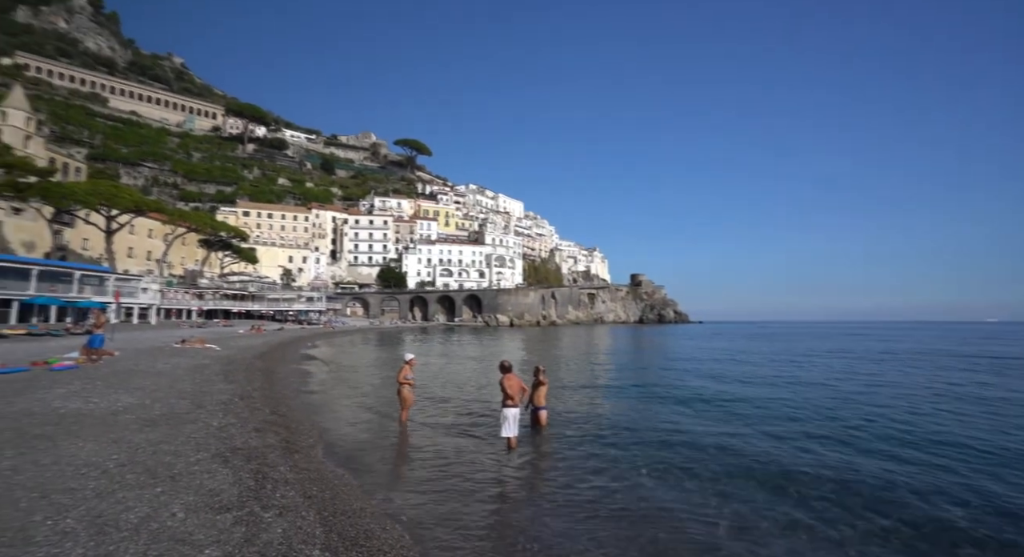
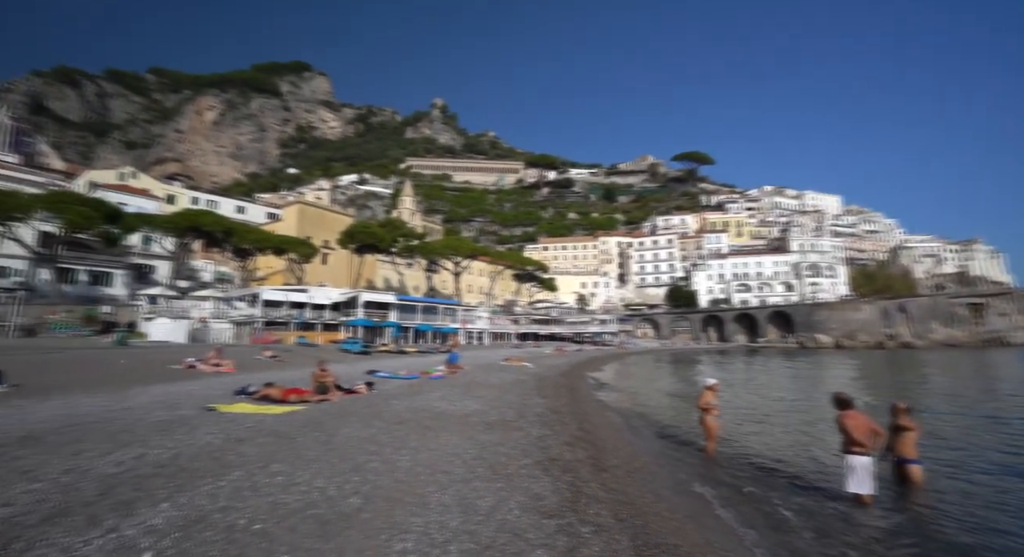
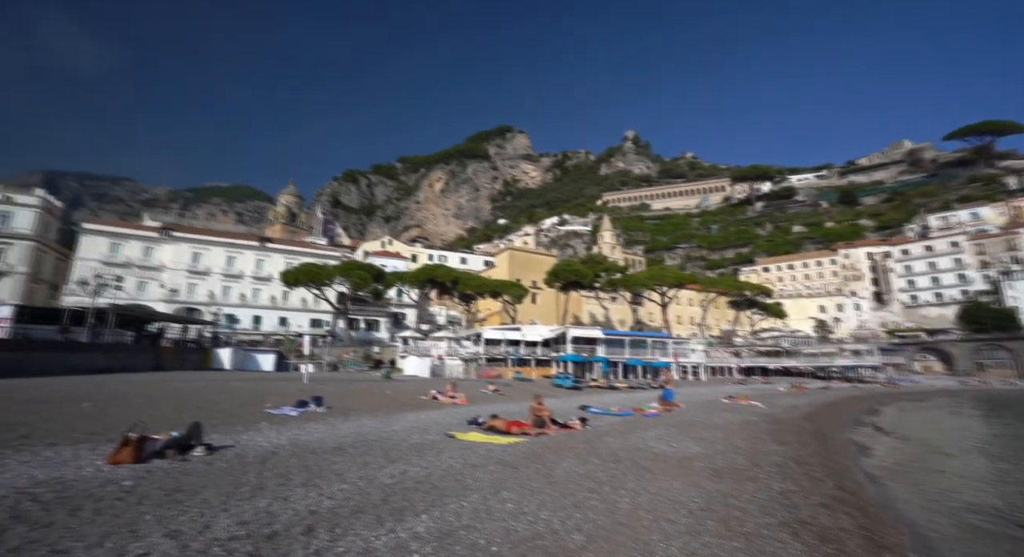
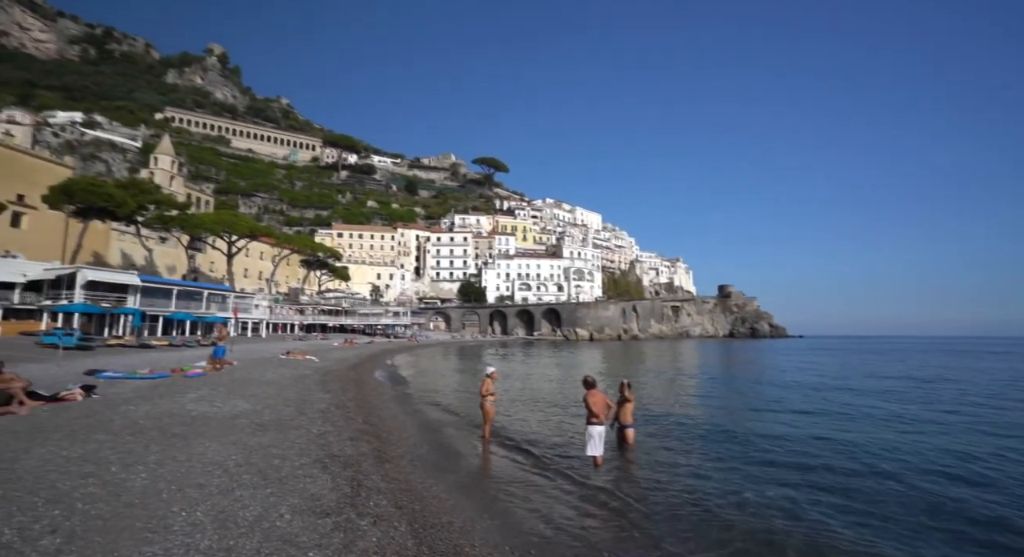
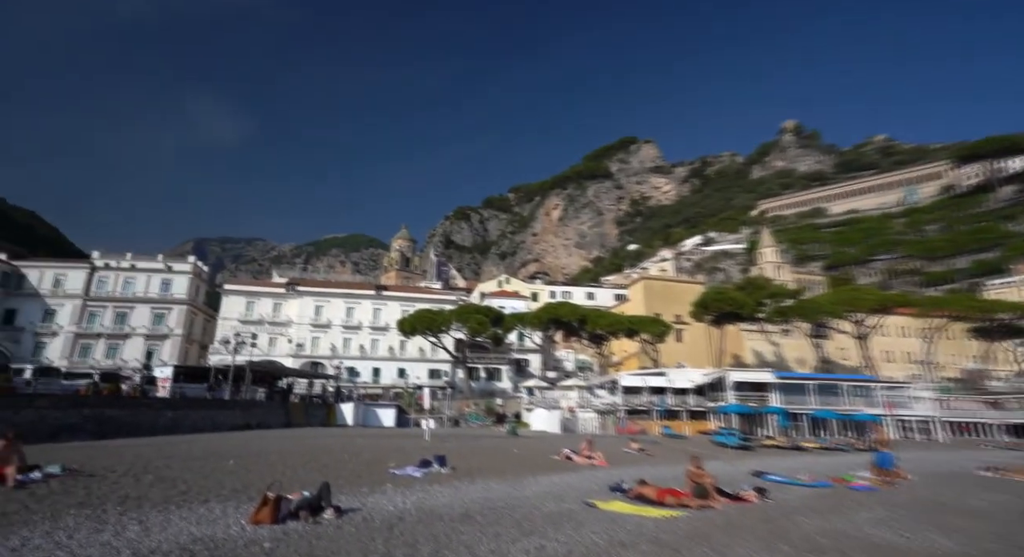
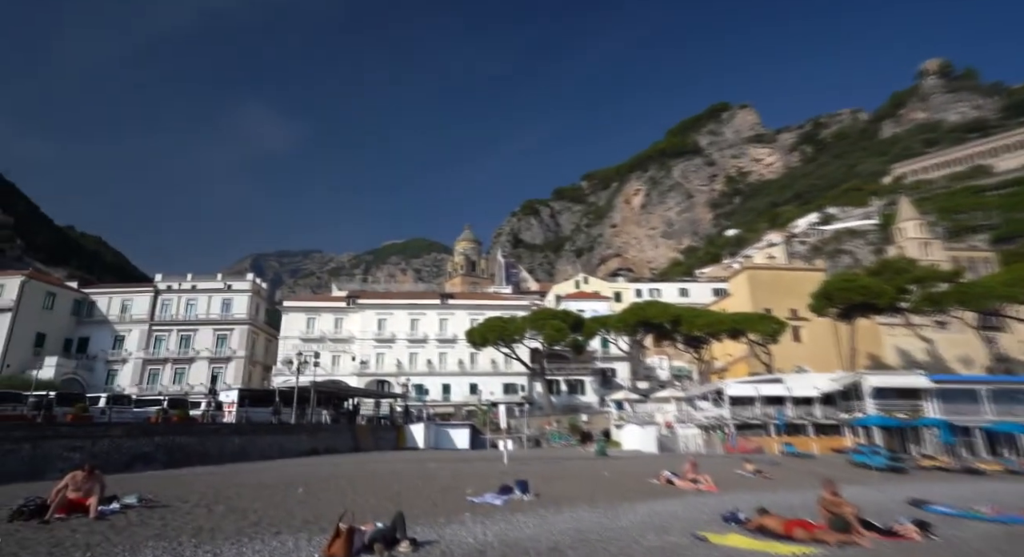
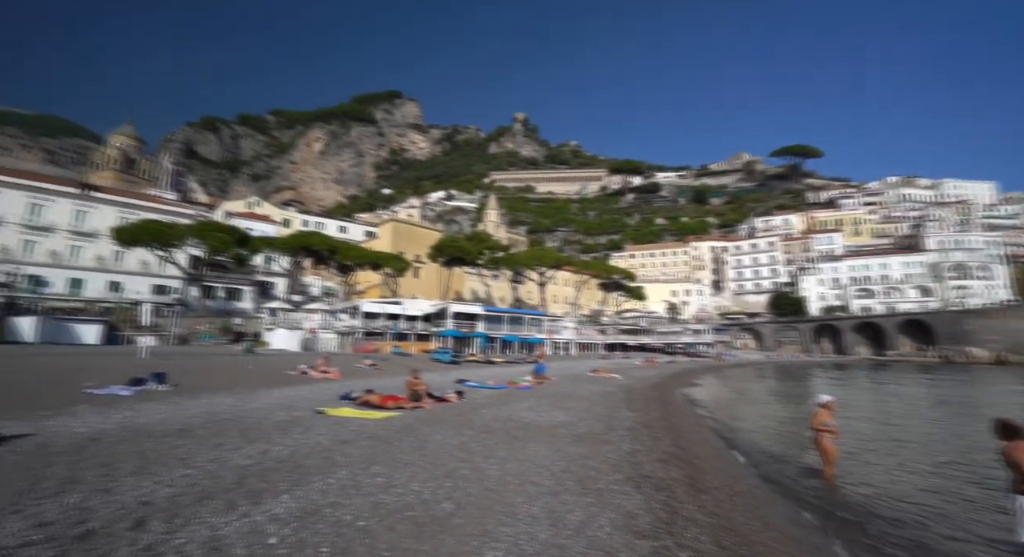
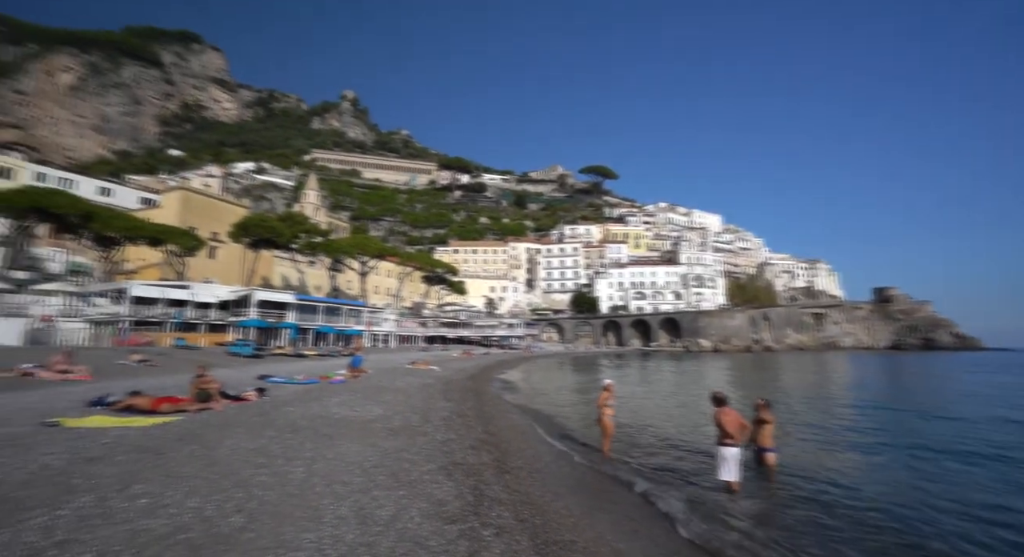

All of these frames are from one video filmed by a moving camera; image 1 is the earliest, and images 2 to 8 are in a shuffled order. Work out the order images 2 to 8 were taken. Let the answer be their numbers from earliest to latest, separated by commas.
4, 8, 2, 7, 3, 5, 6
